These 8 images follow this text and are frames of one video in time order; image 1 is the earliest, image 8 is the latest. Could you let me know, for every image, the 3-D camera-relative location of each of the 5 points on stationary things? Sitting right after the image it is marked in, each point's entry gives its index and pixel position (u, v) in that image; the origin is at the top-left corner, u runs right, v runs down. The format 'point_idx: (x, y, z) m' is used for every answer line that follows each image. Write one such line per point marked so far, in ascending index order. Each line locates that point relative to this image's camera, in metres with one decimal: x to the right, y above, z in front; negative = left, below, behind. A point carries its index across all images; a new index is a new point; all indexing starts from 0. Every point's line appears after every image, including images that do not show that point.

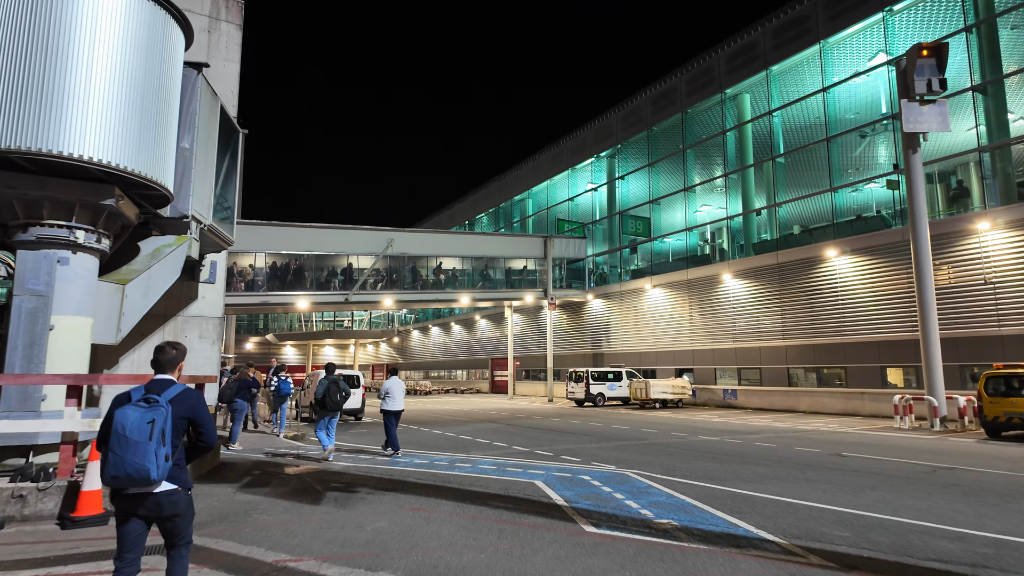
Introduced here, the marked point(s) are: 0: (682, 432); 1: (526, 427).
0: (+4.3, -3.7, +15.0) m
1: (+0.4, -3.8, +16.5) m
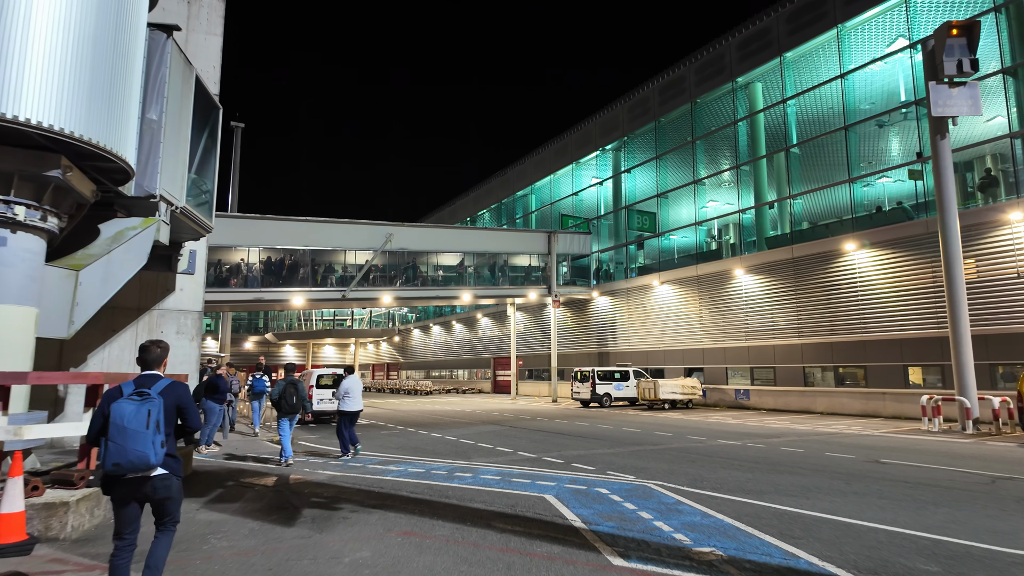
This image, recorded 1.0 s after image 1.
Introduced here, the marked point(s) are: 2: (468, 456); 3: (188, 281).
0: (+4.4, -3.5, +14.0) m
1: (+0.5, -3.7, +15.5) m
2: (-0.8, -2.9, +10.3) m
3: (-6.3, +0.1, +11.5) m
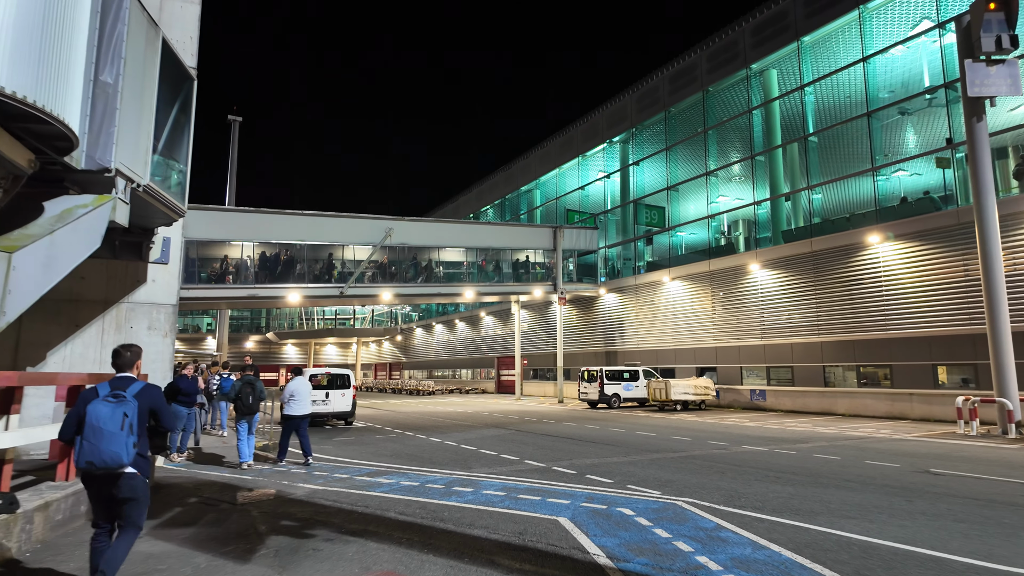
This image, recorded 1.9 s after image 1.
0: (+4.5, -3.3, +12.9) m
1: (+0.6, -3.5, +14.4) m
2: (-0.7, -2.8, +9.2) m
3: (-6.2, +0.3, +10.5) m
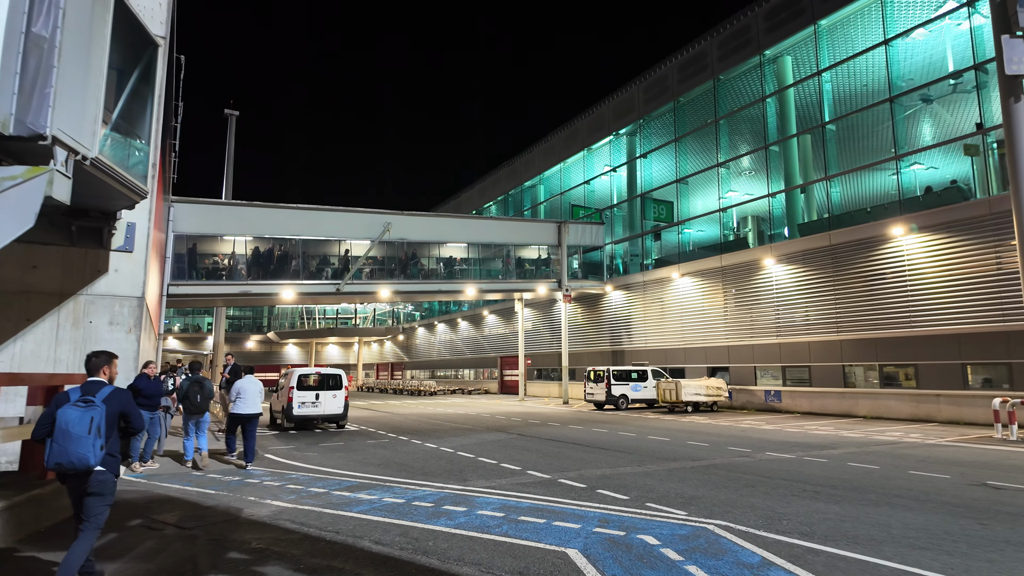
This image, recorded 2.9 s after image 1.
0: (+4.5, -3.2, +11.8) m
1: (+0.7, -3.4, +13.3) m
2: (-0.7, -2.6, +8.2) m
3: (-6.1, +0.4, +9.5) m
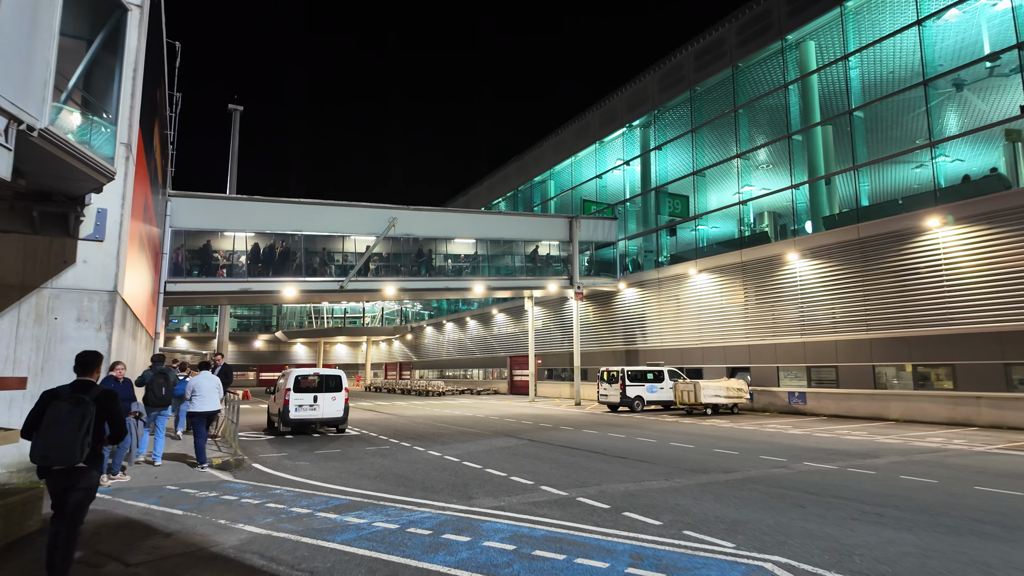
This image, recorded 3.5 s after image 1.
0: (+4.7, -3.0, +10.8) m
1: (+0.9, -3.2, +12.3) m
2: (-0.5, -2.5, +7.2) m
3: (-6.0, +0.5, +8.6) m
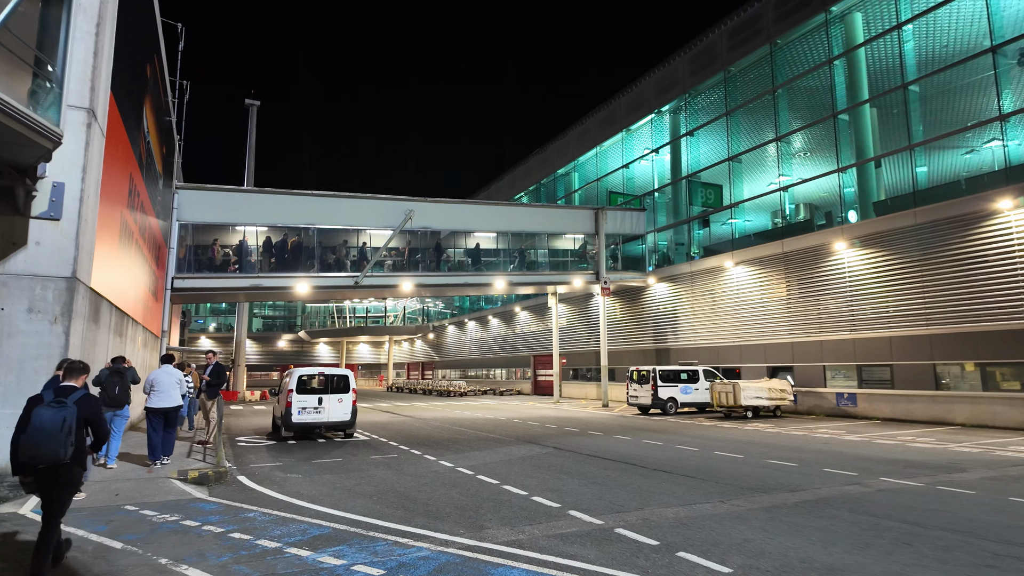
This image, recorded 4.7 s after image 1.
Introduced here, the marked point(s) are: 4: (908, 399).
0: (+5.1, -2.8, +9.2) m
1: (+1.3, -3.0, +10.9) m
2: (-0.3, -2.3, +5.8) m
3: (-5.7, +0.7, +7.4) m
4: (+12.4, -3.5, +18.8) m
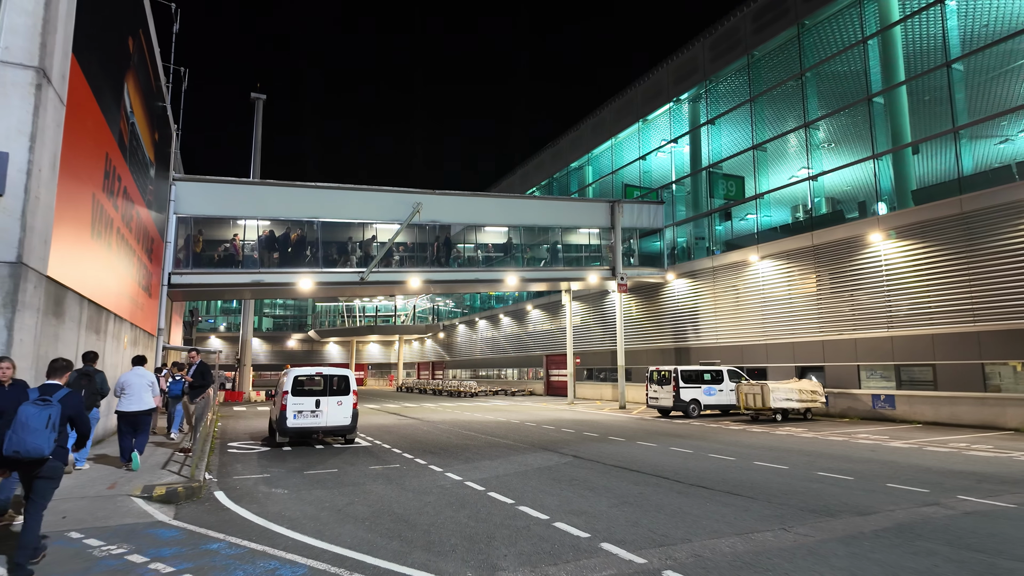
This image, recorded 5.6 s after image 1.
0: (+5.3, -2.6, +8.0) m
1: (+1.6, -2.9, +9.8) m
2: (-0.1, -2.1, +4.7) m
3: (-5.5, +0.9, +6.4) m
4: (+12.8, -3.3, +17.4) m
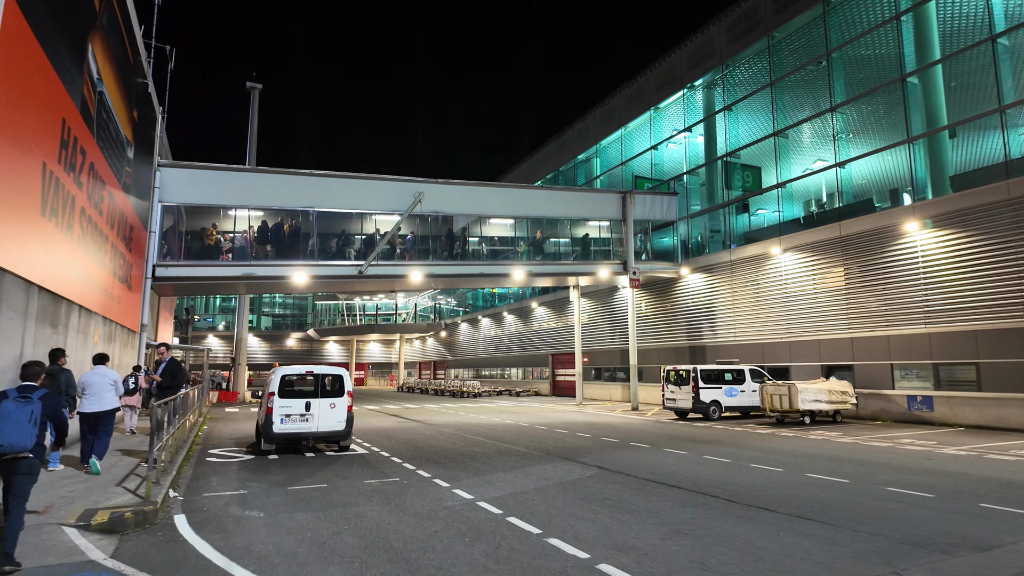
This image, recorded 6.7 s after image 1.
0: (+5.6, -2.4, +6.7) m
1: (+1.8, -2.7, +8.5) m
2: (+0.1, -1.9, +3.4) m
3: (-5.3, +1.1, +5.1) m
4: (+13.1, -3.1, +16.1) m
